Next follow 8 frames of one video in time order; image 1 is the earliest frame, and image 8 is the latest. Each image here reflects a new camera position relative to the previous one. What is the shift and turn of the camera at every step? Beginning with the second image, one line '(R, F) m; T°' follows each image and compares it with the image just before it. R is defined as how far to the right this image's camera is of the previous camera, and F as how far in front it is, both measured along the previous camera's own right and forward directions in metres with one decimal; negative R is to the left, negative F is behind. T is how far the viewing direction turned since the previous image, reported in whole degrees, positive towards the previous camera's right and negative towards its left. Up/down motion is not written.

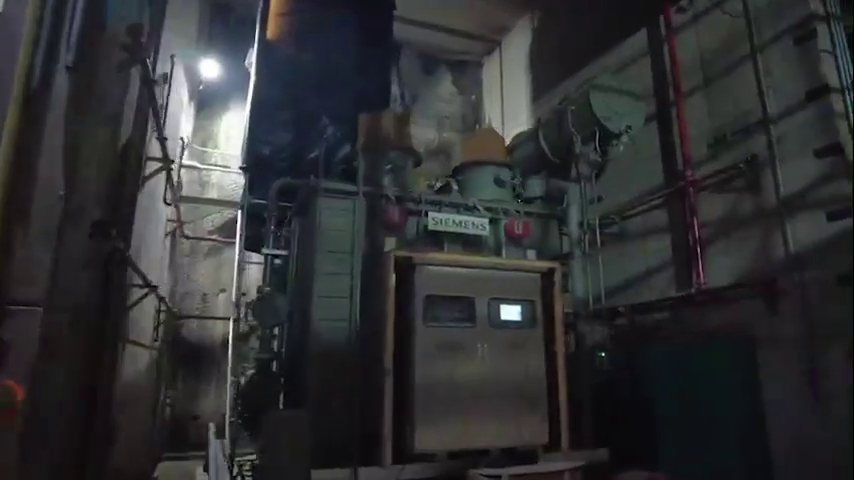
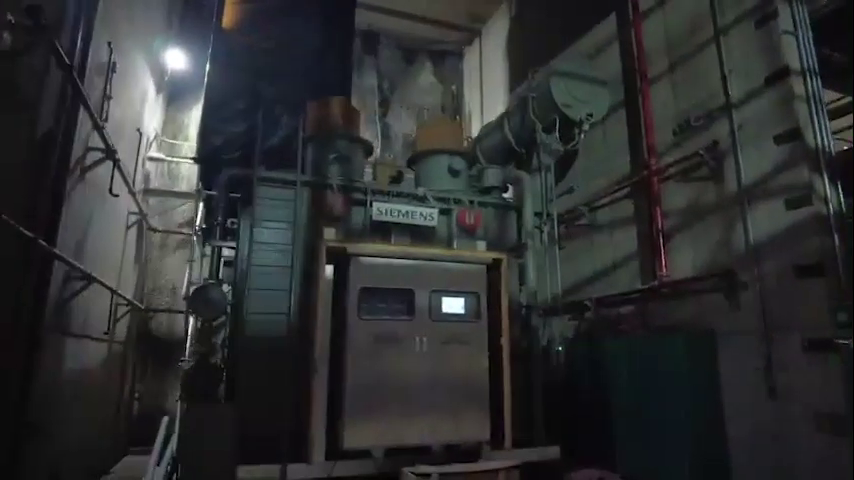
(+0.7, +0.2) m; -1°
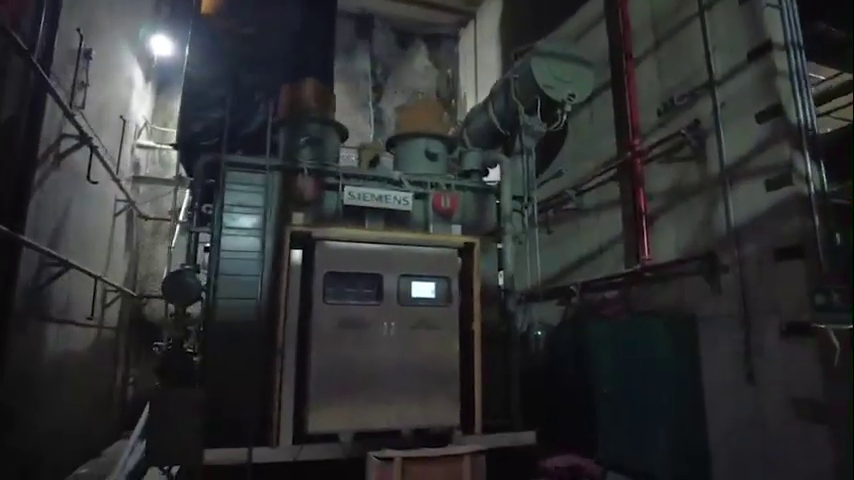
(+0.5, +0.1) m; -2°
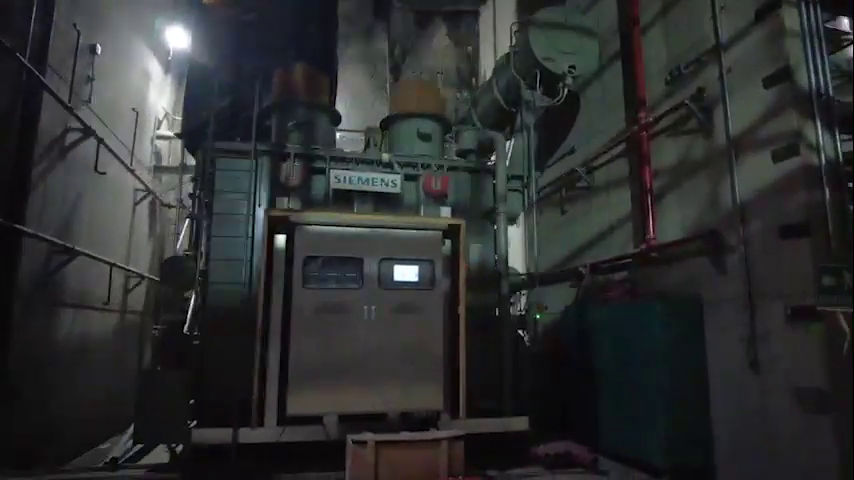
(+0.7, +0.1) m; -6°
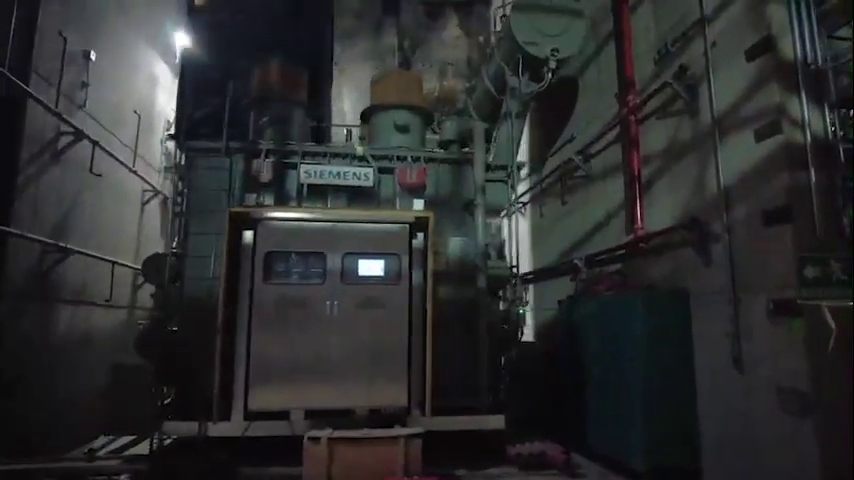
(+0.8, +0.2) m; -6°
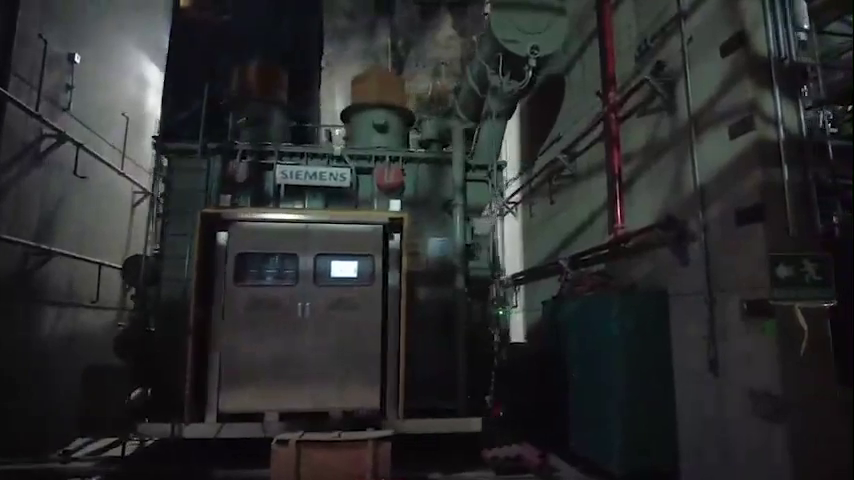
(+0.3, +0.1) m; -1°
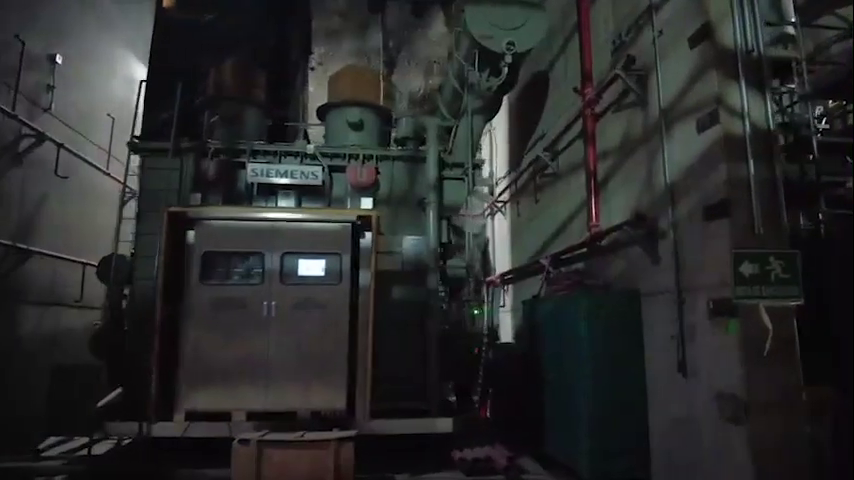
(+0.4, +0.1) m; -1°
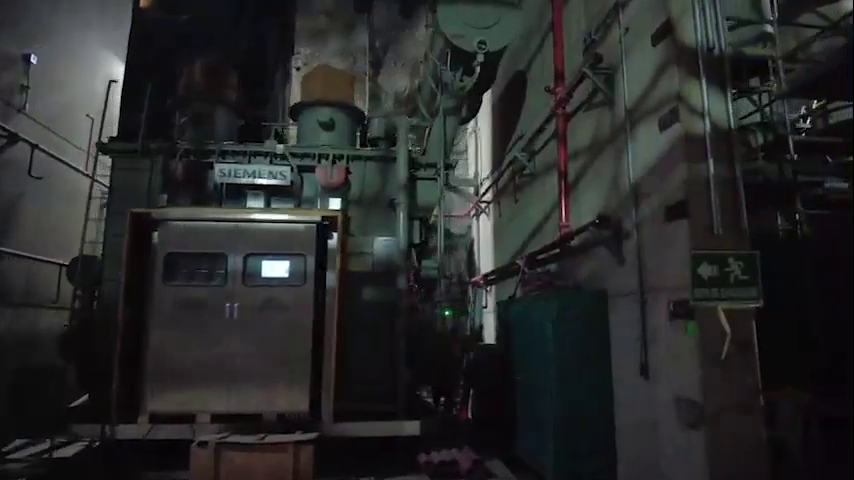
(+0.3, +0.1) m; 0°
